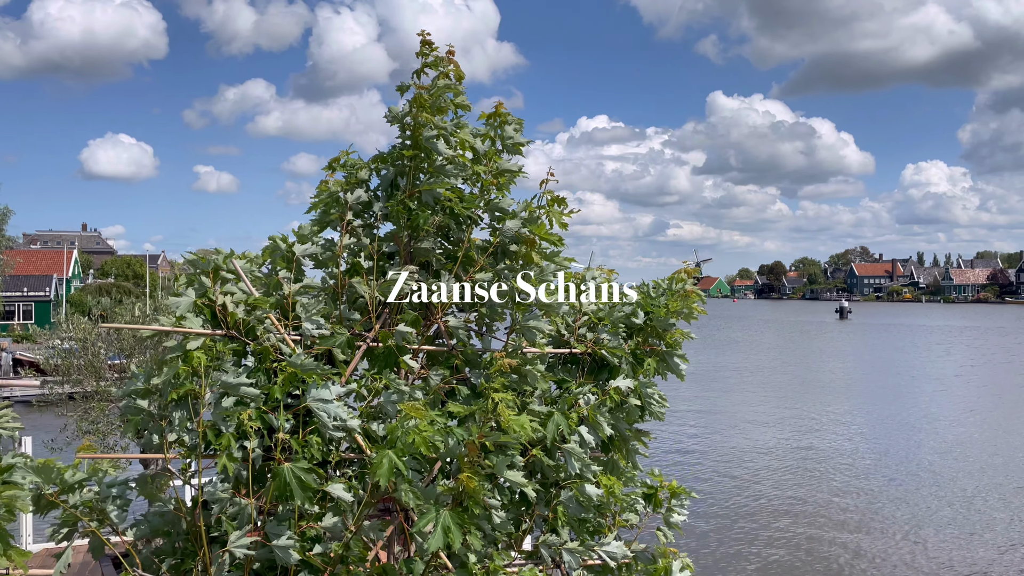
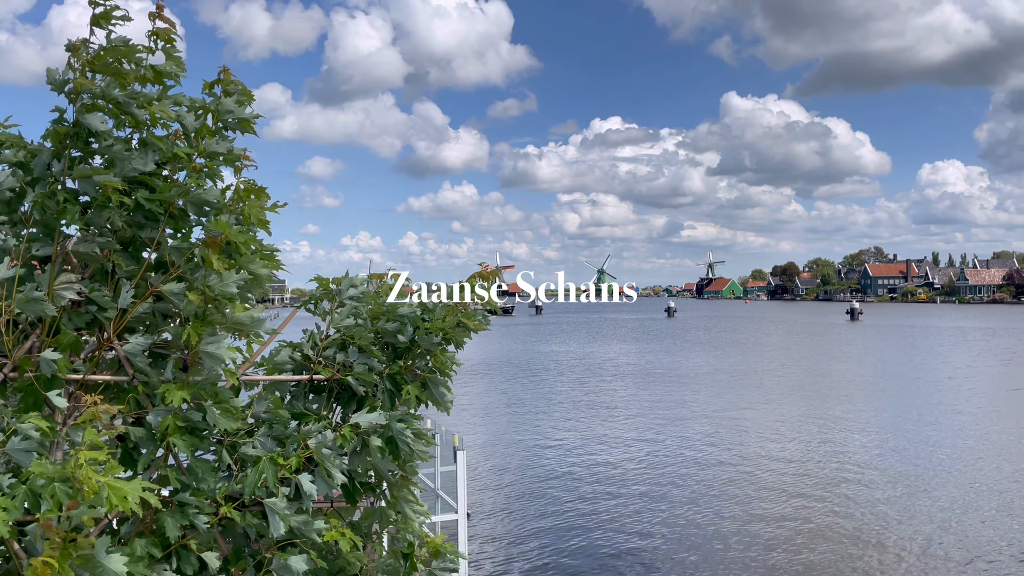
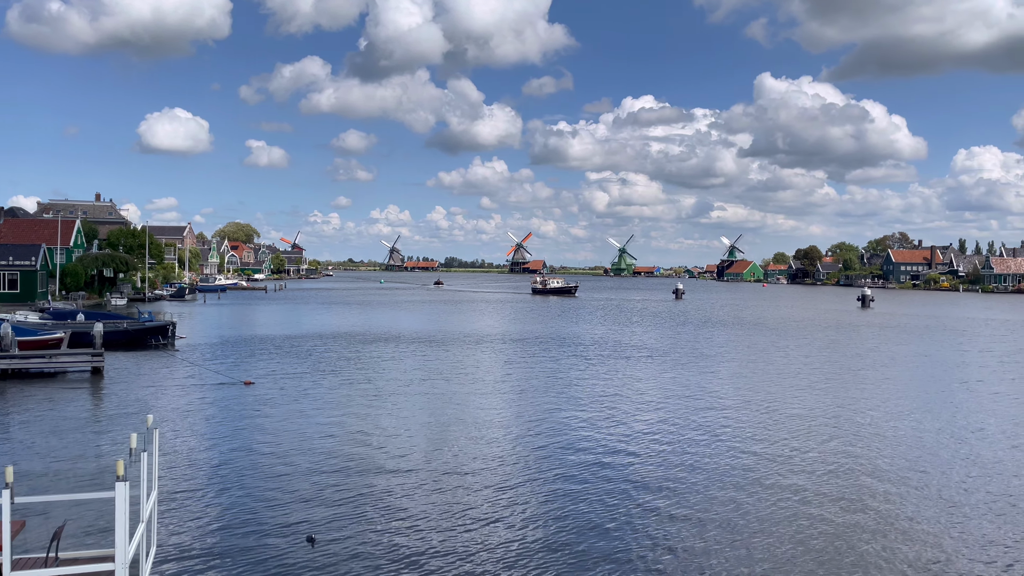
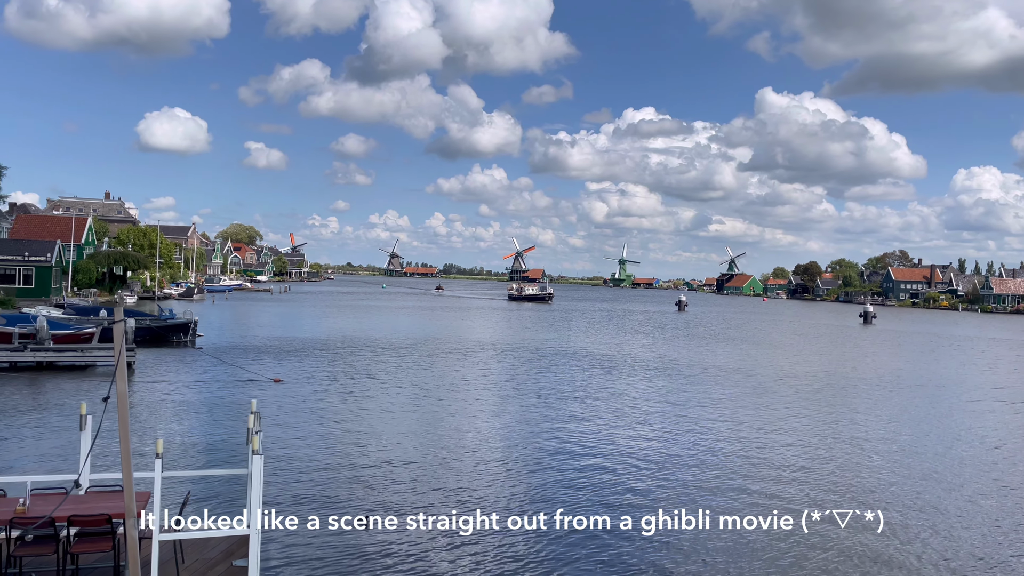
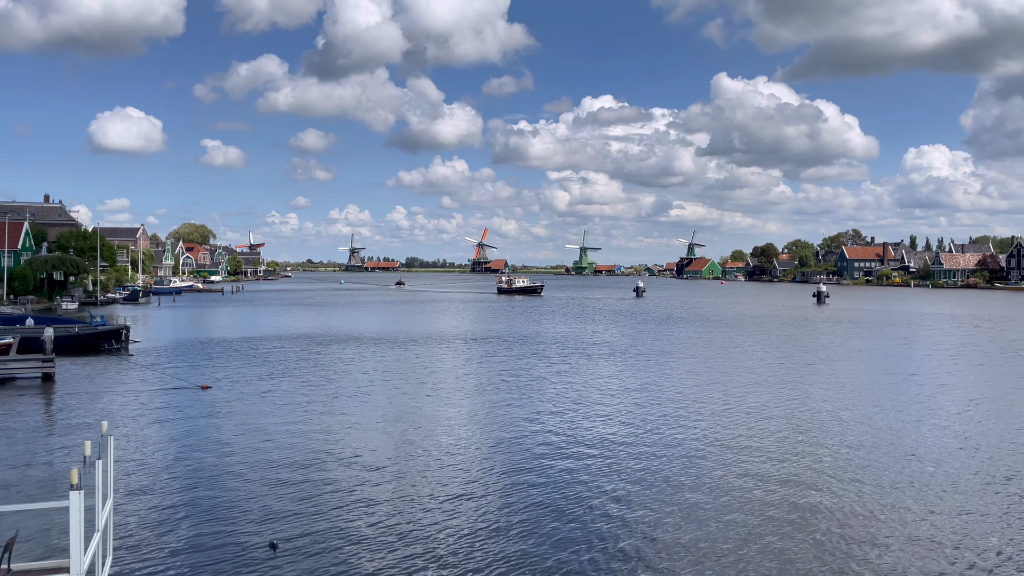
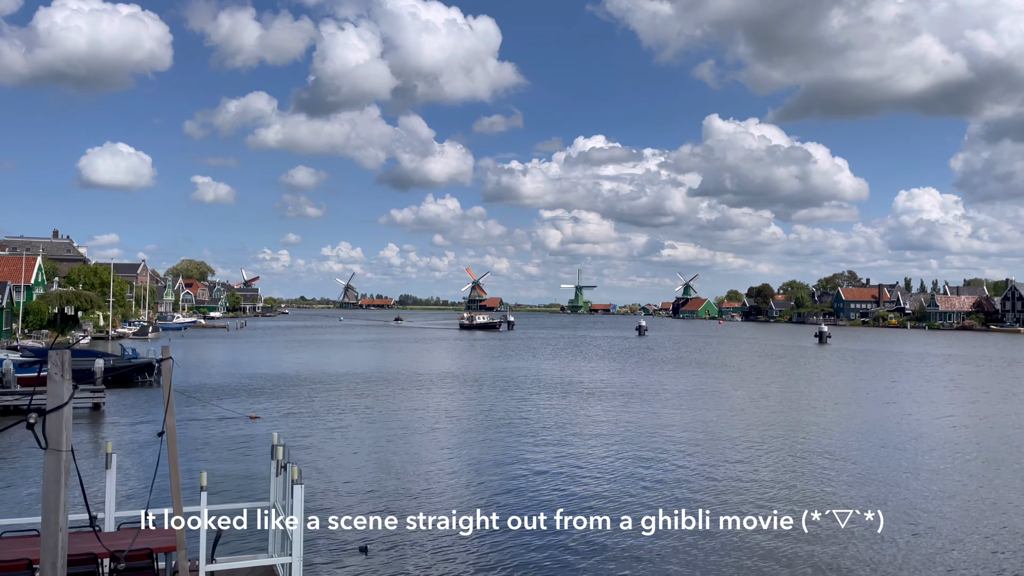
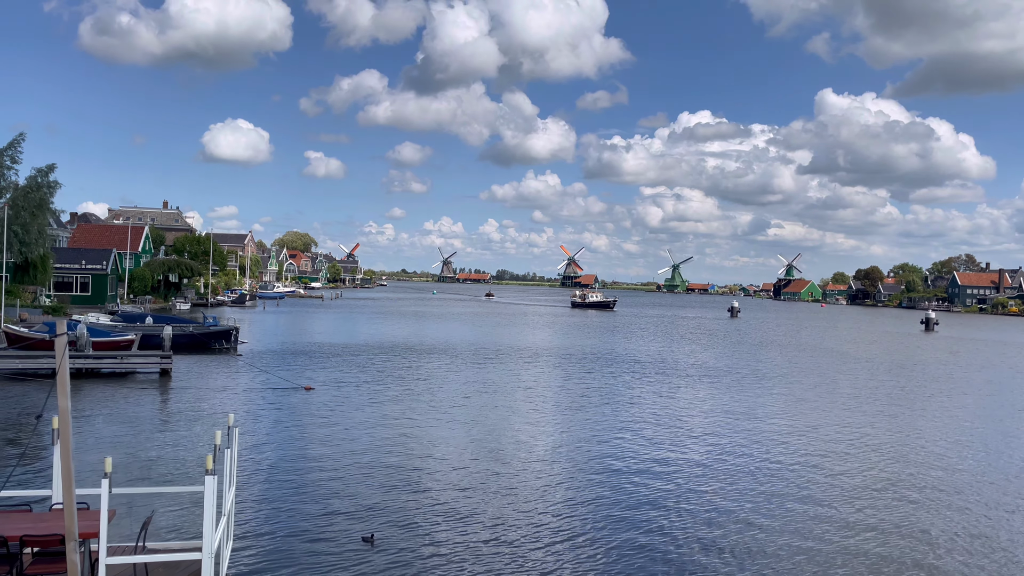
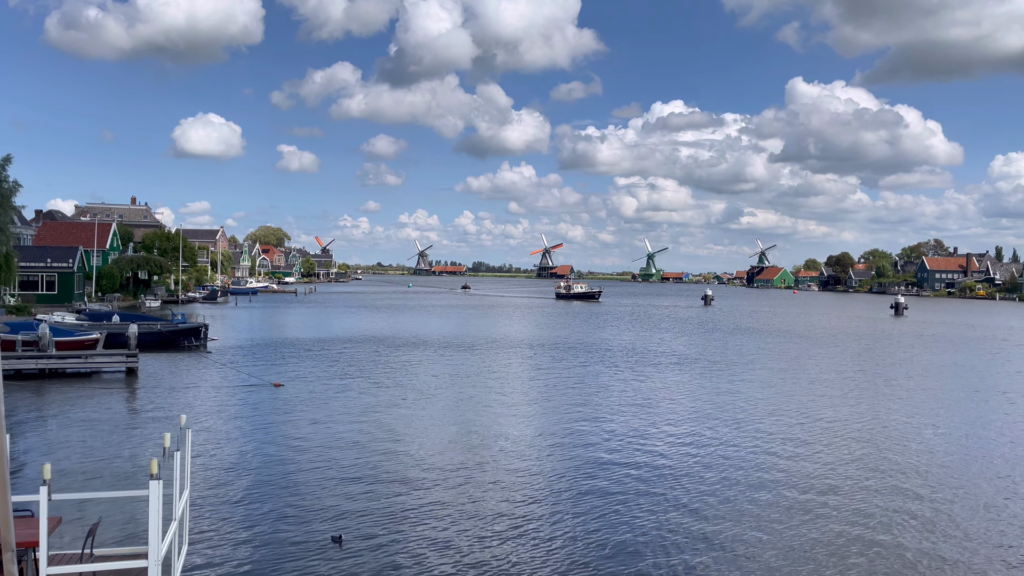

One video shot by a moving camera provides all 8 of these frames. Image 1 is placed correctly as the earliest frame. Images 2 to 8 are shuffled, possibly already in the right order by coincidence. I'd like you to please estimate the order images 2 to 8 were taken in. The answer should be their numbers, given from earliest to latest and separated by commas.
2, 6, 4, 7, 8, 3, 5
